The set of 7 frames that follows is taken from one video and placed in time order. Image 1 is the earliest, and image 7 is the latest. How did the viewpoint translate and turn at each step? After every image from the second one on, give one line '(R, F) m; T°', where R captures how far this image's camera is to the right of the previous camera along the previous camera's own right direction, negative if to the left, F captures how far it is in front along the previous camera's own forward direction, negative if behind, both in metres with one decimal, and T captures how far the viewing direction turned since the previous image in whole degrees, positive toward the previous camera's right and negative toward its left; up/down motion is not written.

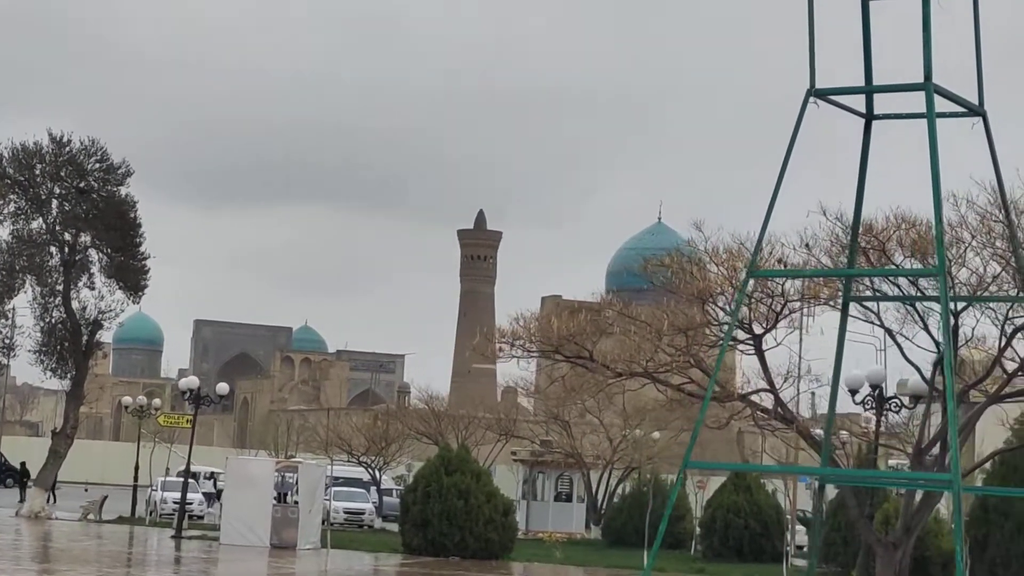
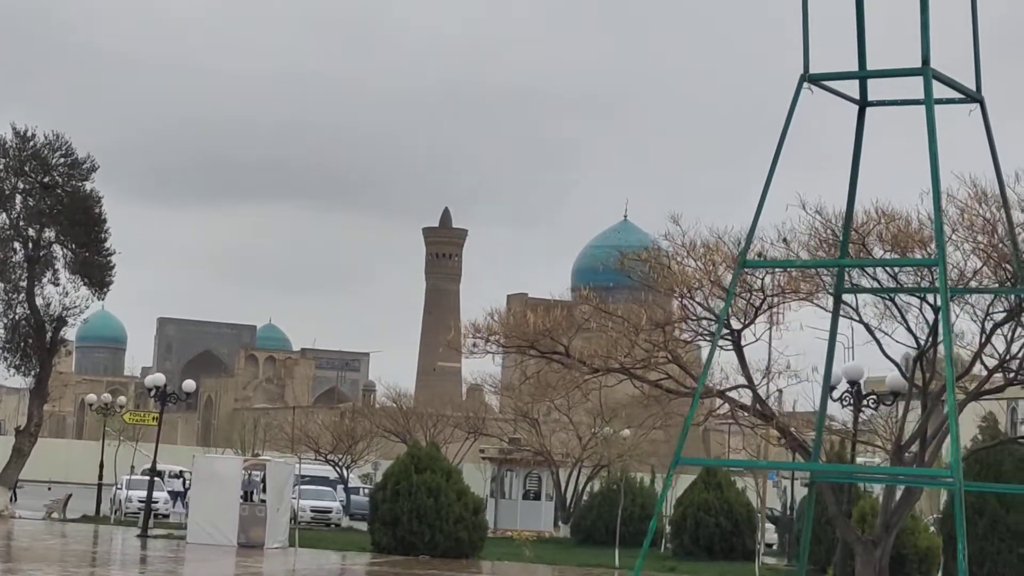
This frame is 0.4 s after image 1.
(-0.1, +0.3) m; +1°
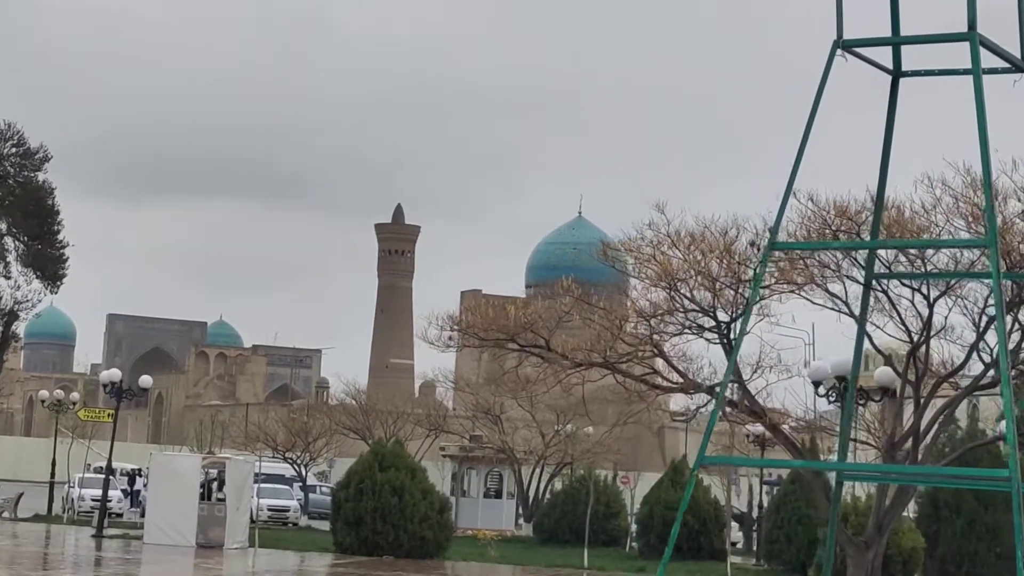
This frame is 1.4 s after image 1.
(-0.2, +0.7) m; +1°
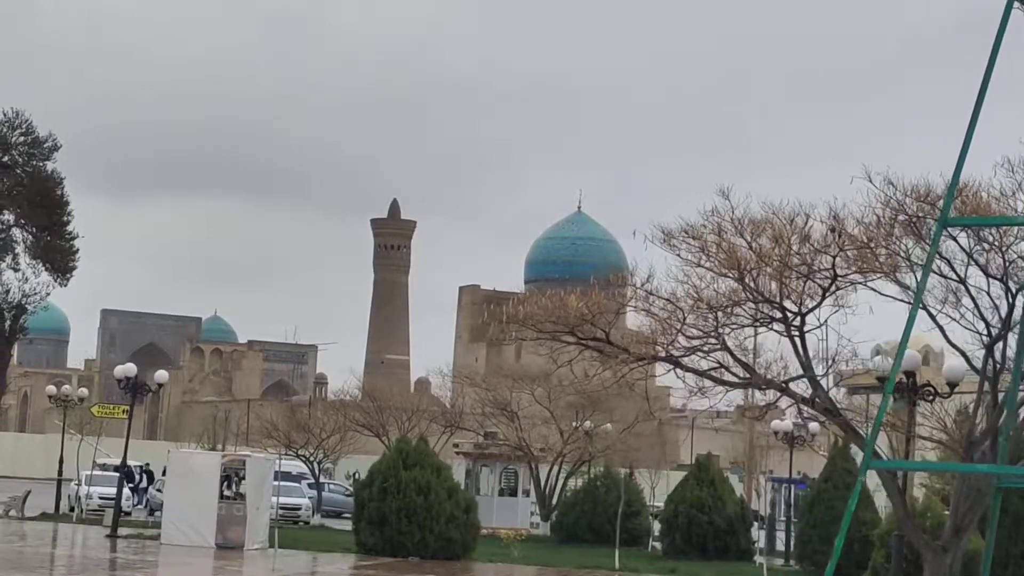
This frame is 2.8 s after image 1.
(-0.5, +0.8) m; 0°
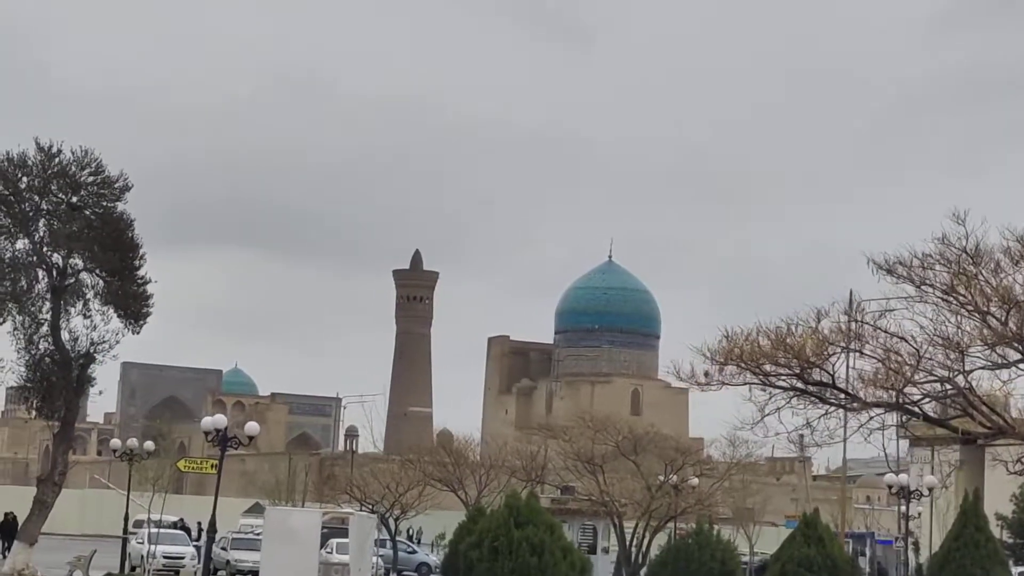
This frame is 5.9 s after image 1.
(-1.3, +1.6) m; 0°
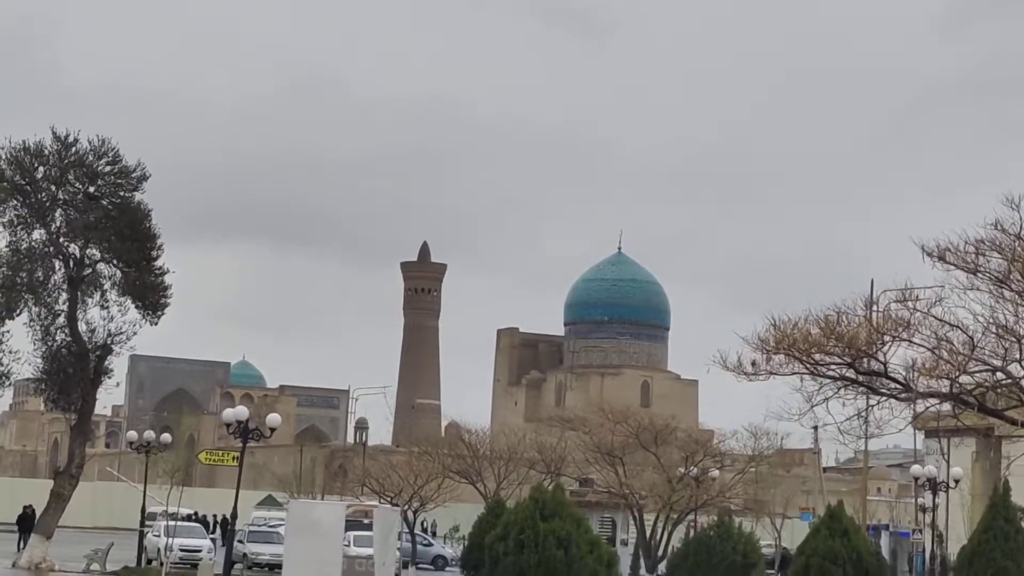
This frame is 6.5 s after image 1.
(-0.2, +0.3) m; 0°
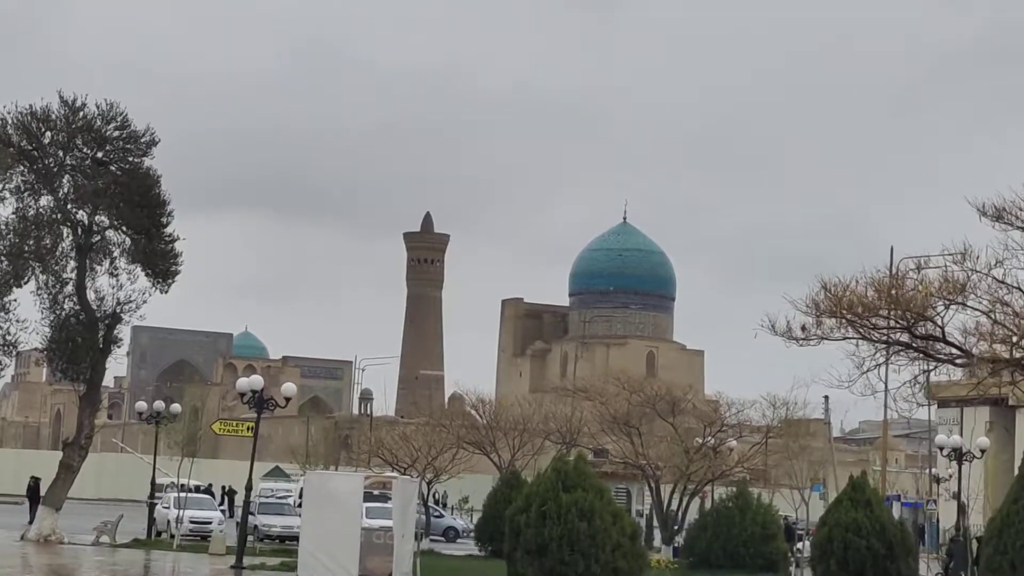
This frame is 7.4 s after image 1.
(-0.2, +0.6) m; 0°
